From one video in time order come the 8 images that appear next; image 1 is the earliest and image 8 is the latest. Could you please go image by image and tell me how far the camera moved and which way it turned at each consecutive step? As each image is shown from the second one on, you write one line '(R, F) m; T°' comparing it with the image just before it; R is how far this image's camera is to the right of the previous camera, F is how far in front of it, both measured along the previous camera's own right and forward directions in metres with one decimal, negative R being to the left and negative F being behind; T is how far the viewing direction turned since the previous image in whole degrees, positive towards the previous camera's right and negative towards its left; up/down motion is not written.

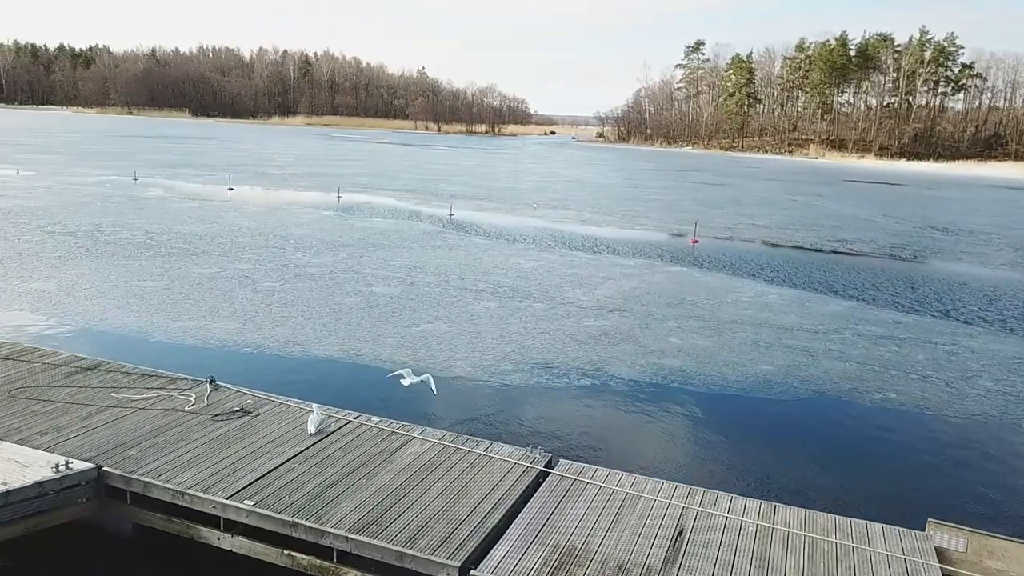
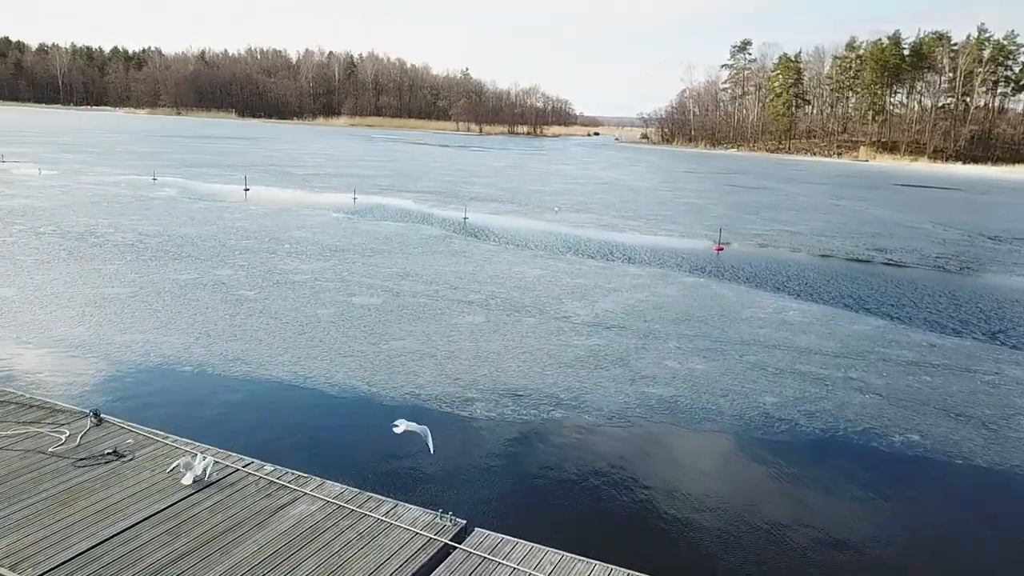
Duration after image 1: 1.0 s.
(+0.8, +1.1) m; -3°
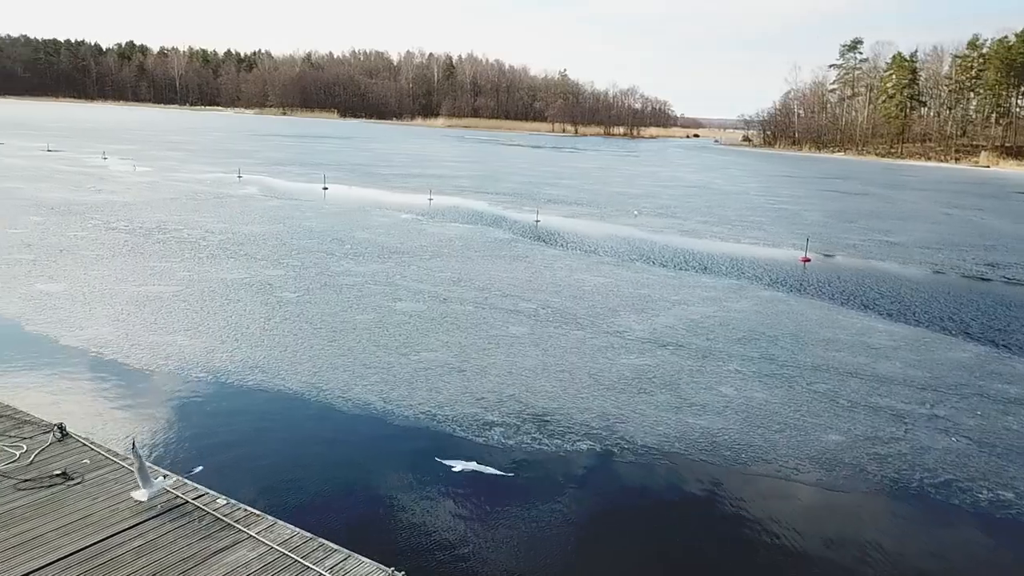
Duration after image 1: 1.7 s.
(+0.6, +0.8) m; -7°
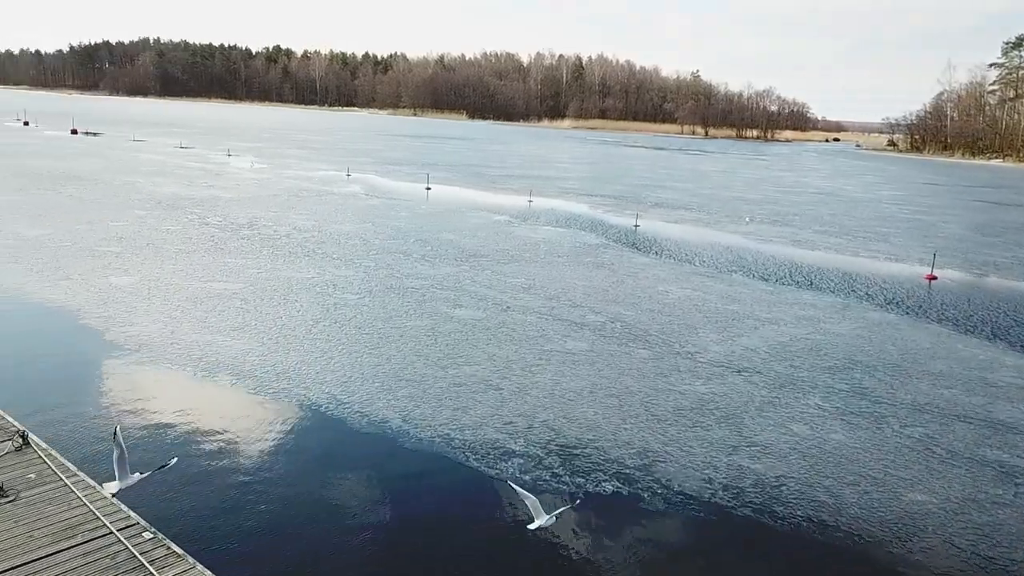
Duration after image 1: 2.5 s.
(+0.8, +0.9) m; -9°
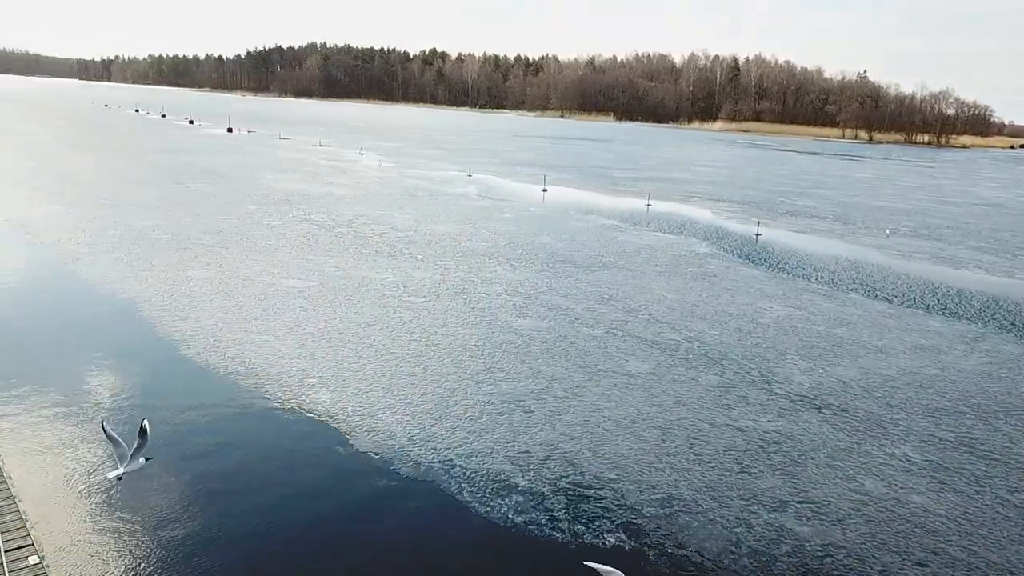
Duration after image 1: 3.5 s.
(+1.0, +0.8) m; -10°
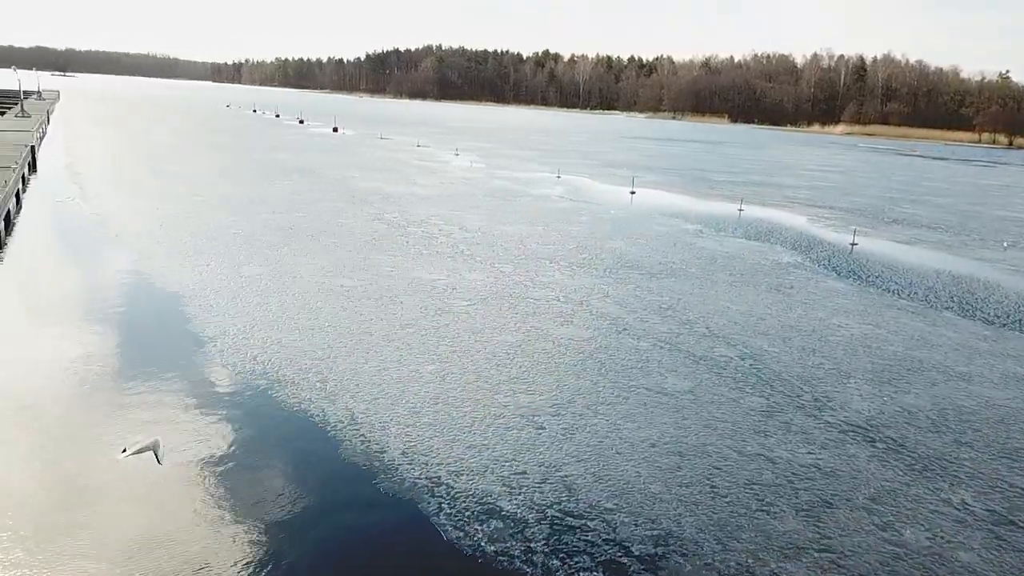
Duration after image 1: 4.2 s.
(+0.8, +0.5) m; -8°
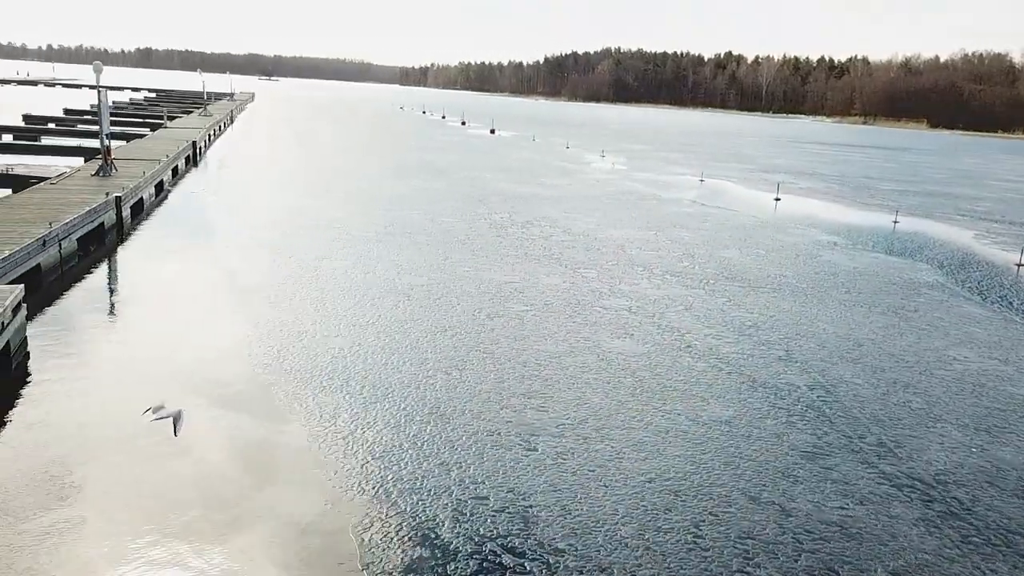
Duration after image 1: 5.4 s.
(+1.4, +0.7) m; -12°
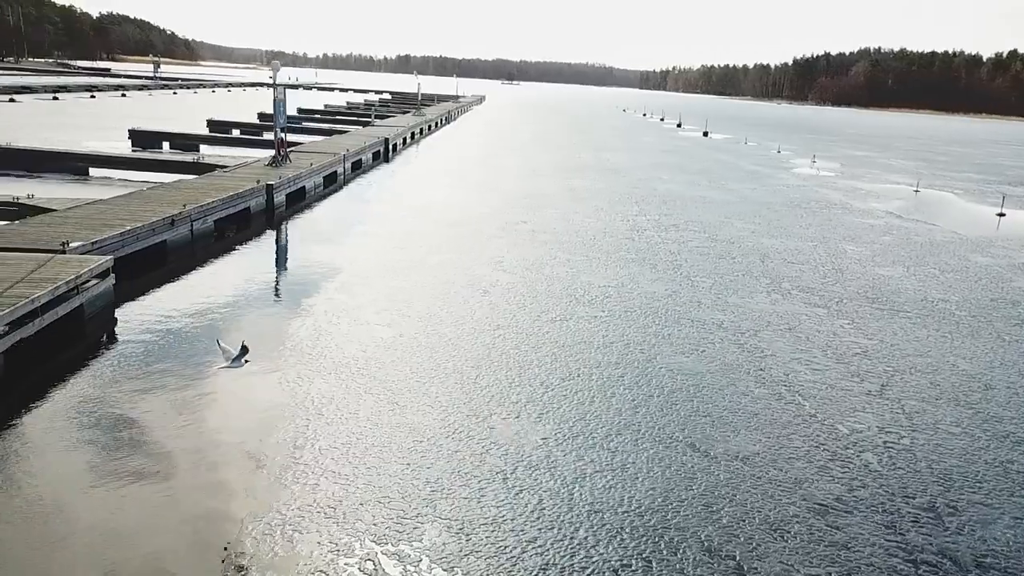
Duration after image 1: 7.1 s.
(+1.9, +0.7) m; -16°
